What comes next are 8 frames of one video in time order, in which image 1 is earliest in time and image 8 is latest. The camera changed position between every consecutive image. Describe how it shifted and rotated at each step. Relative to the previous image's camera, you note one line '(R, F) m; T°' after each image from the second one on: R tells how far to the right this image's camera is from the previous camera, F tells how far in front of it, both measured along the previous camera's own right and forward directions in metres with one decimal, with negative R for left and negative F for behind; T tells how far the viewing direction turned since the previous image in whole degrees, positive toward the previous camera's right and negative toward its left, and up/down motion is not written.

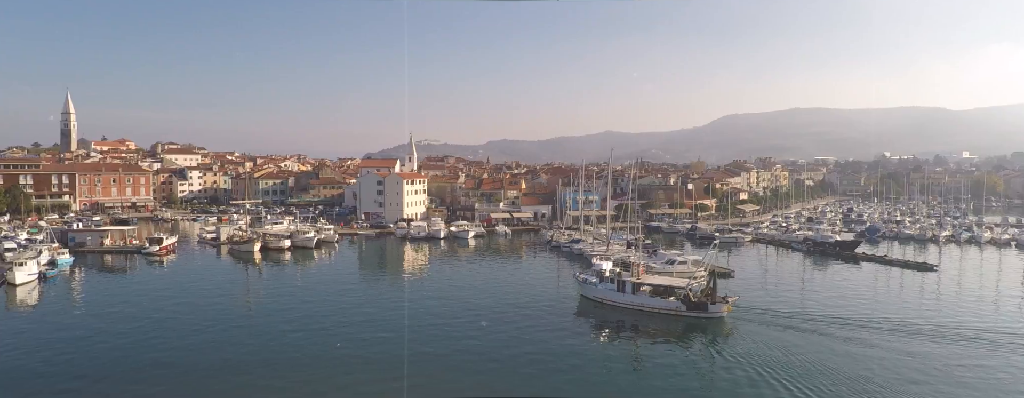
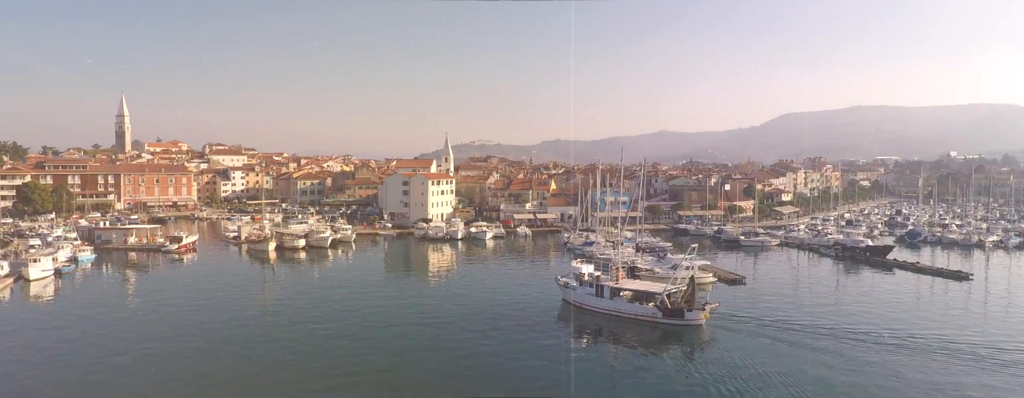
(+1.2, +0.5) m; -4°
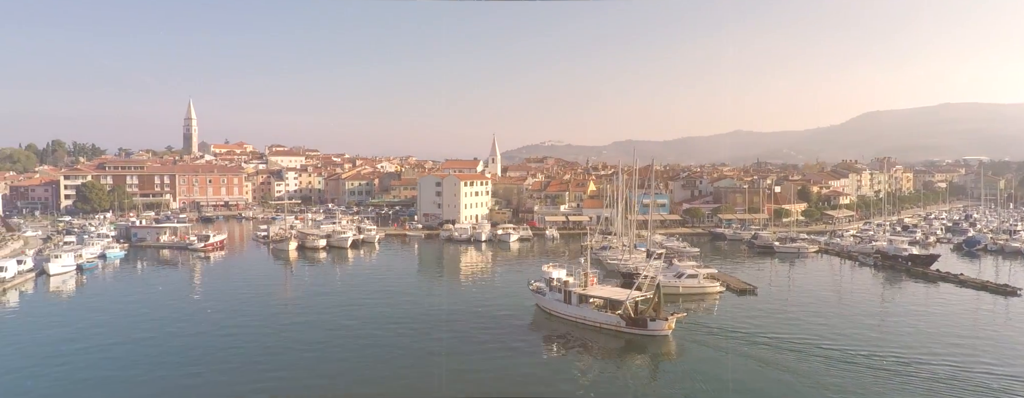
(+1.5, +0.5) m; -5°
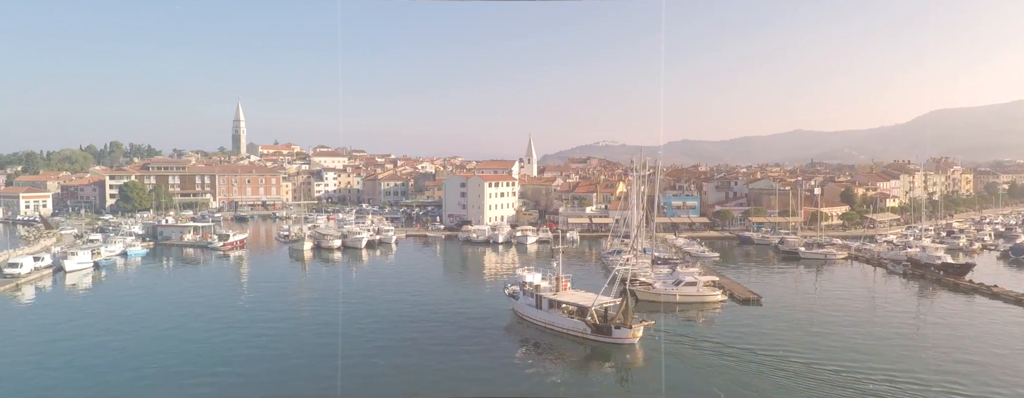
(+1.2, +0.3) m; -4°
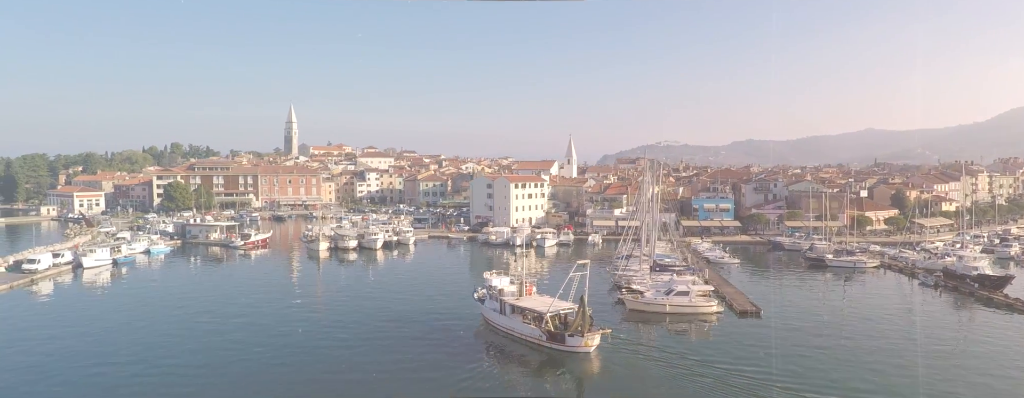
(+1.5, +0.3) m; -5°
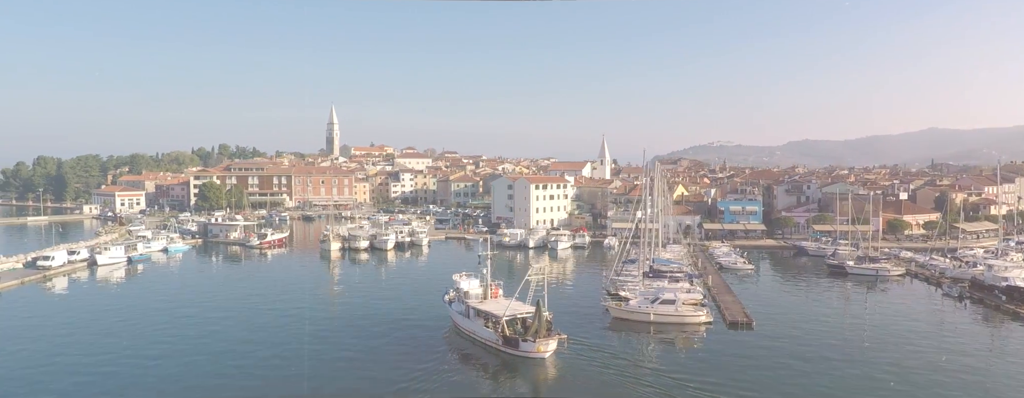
(+1.4, +0.2) m; -4°
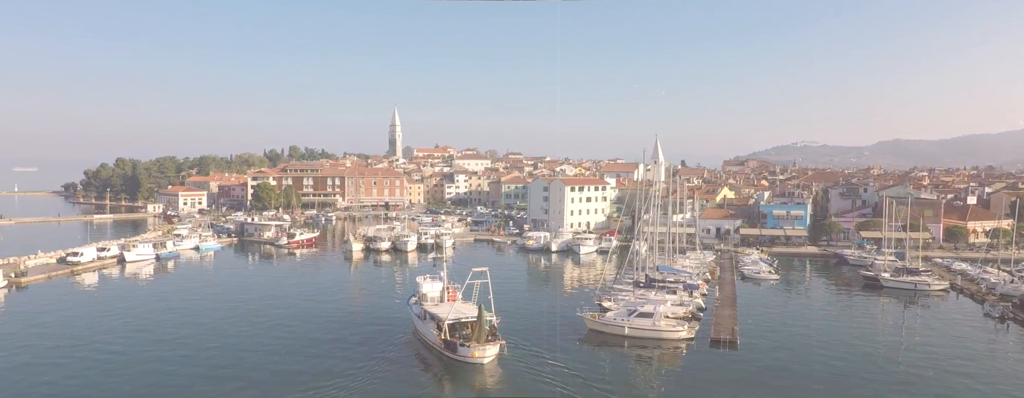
(+2.1, +0.3) m; -7°
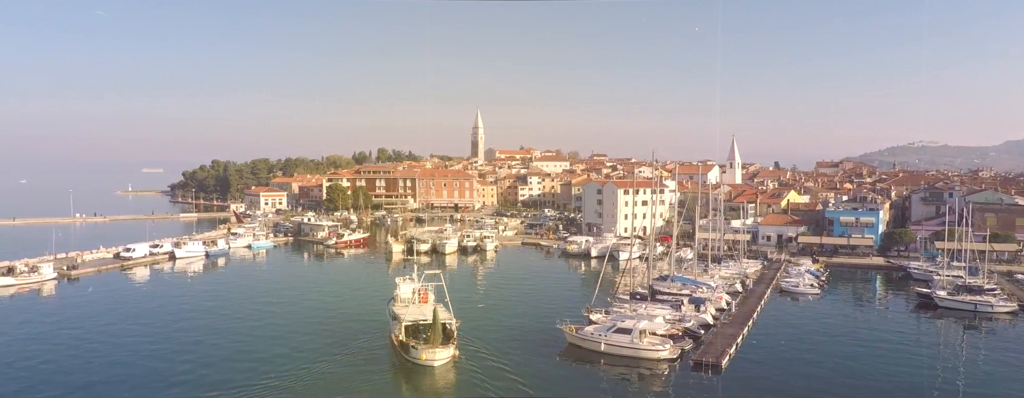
(+2.4, +0.3) m; -9°
